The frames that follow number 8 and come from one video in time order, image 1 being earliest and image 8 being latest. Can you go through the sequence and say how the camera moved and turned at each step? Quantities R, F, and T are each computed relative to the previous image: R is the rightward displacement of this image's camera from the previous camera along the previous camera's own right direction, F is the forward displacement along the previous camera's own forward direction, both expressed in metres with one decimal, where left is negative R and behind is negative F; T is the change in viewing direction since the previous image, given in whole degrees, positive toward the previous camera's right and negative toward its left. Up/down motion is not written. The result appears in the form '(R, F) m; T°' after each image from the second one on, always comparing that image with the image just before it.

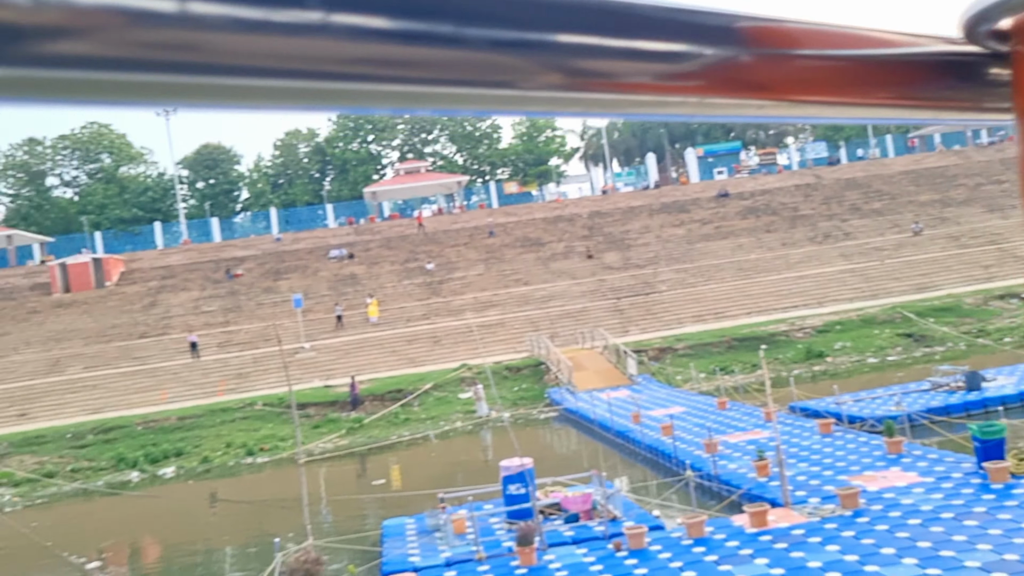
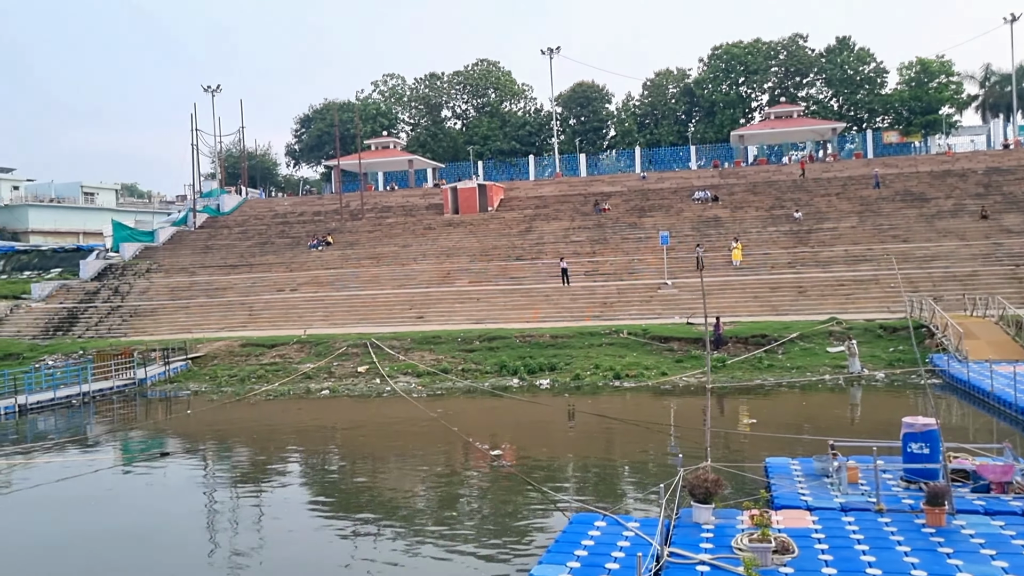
(-0.6, -0.6) m; -21°
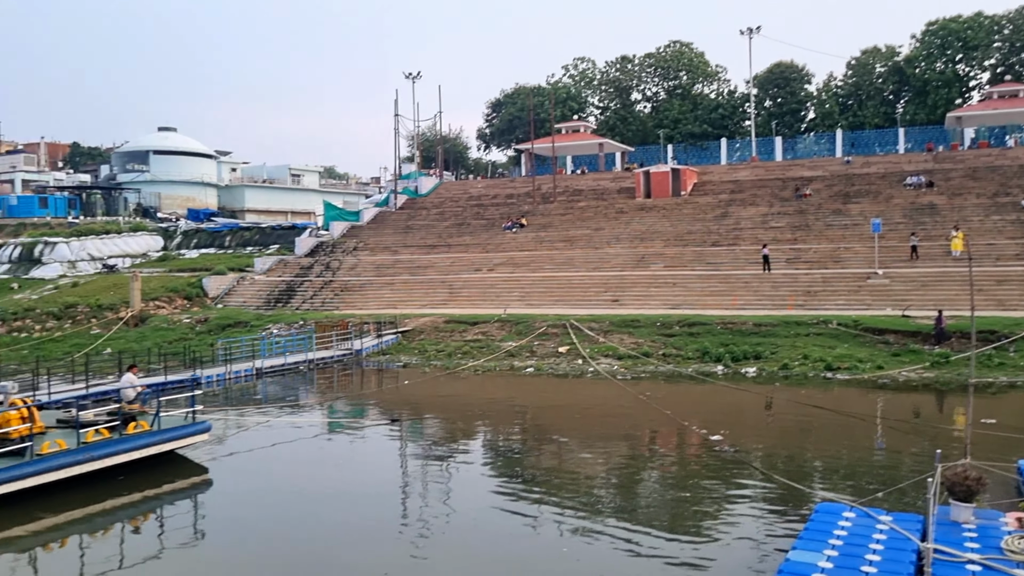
(-0.7, -0.3) m; -11°
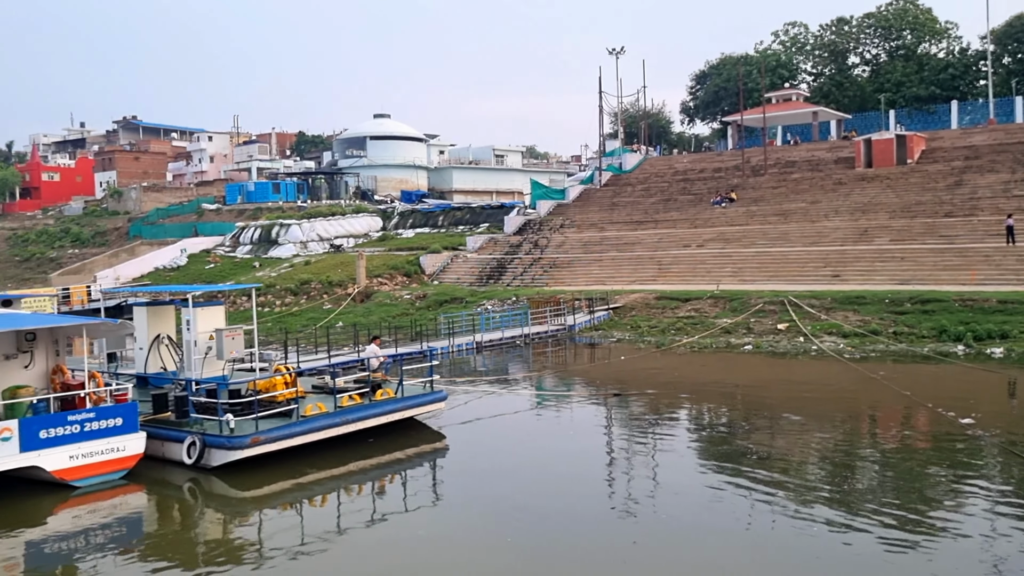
(-0.4, -0.2) m; -12°
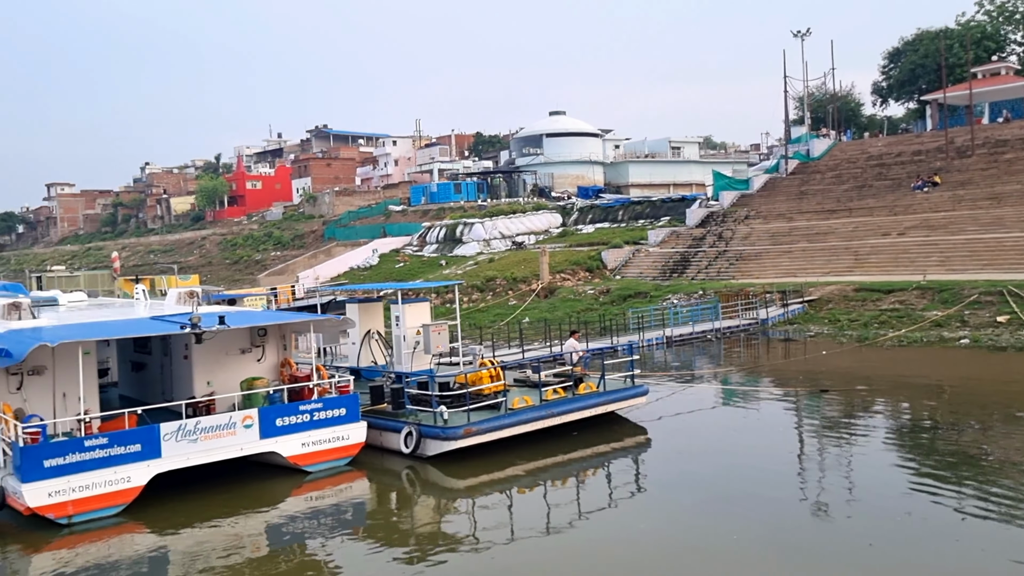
(-0.4, -0.1) m; -11°
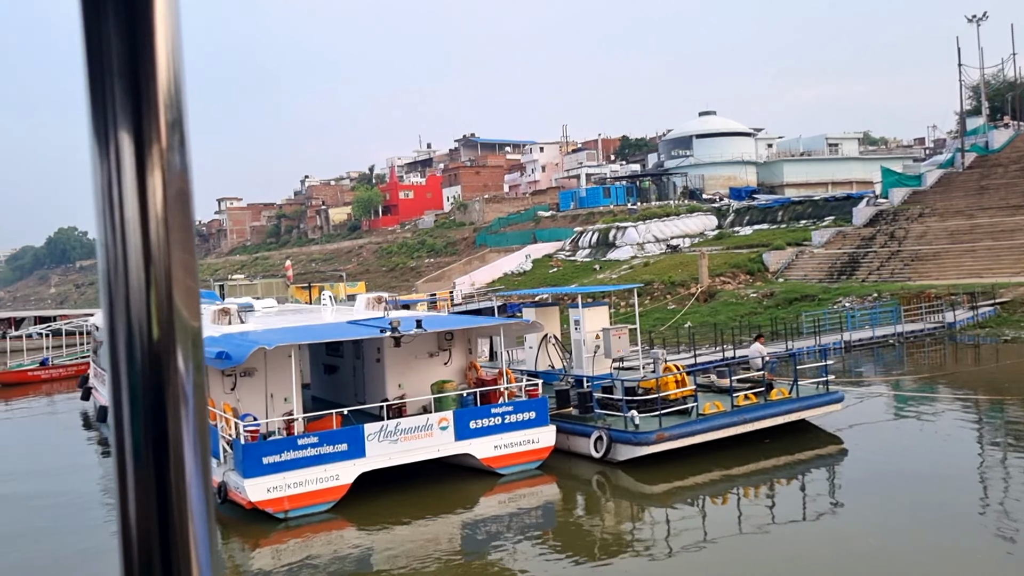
(-0.6, 0.0) m; -9°
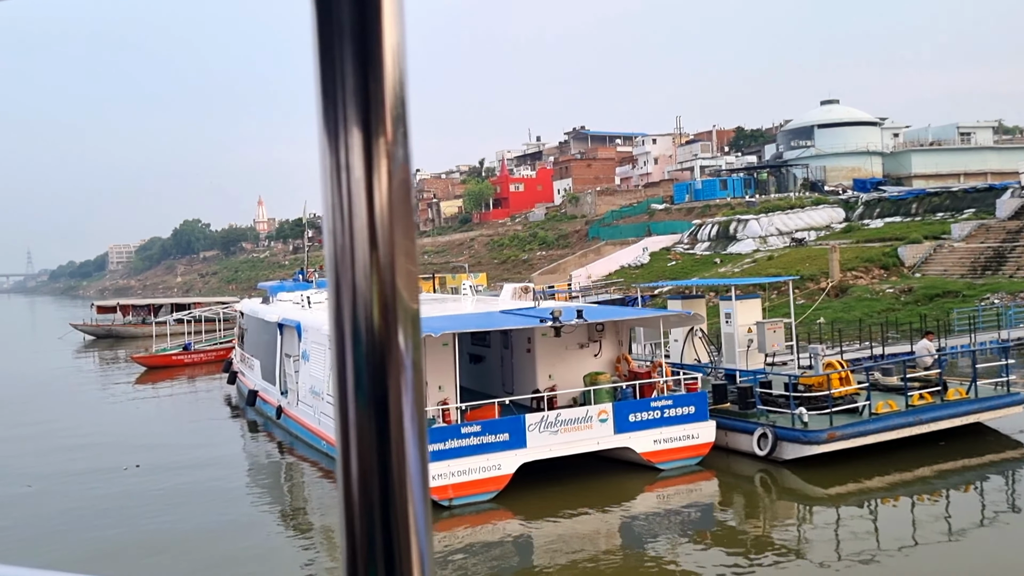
(-0.7, +0.2) m; -6°
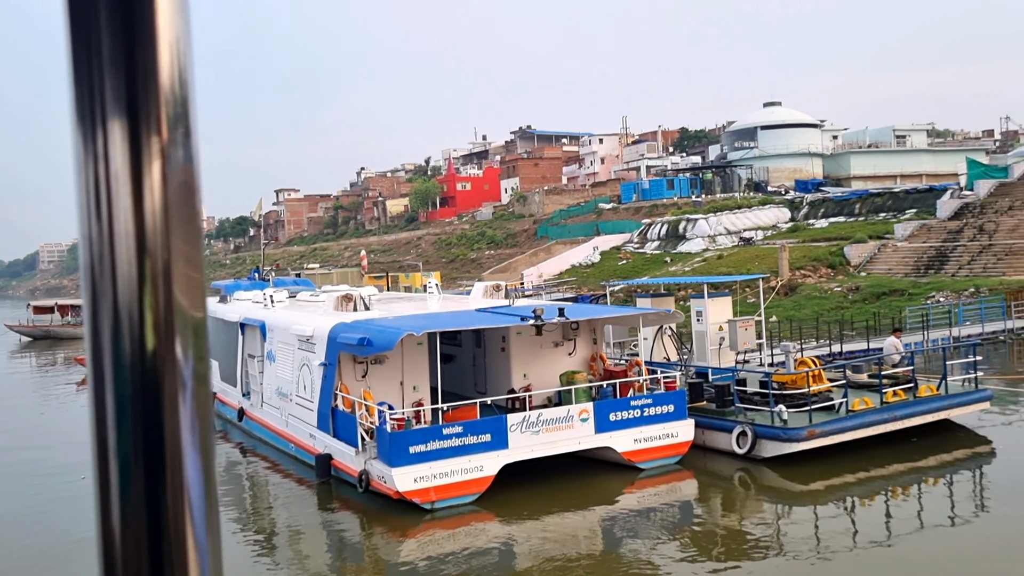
(-0.4, +0.2) m; +4°
